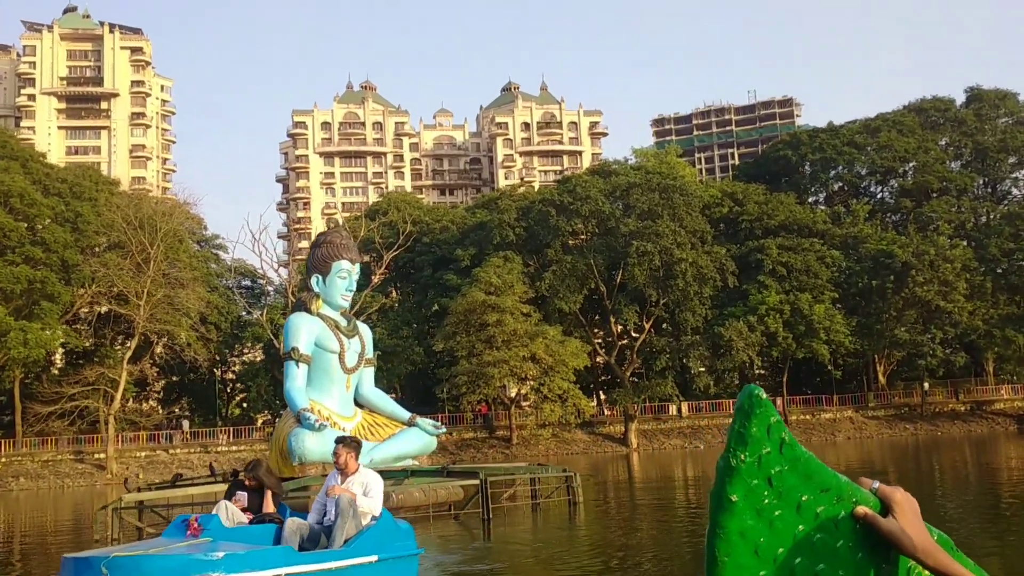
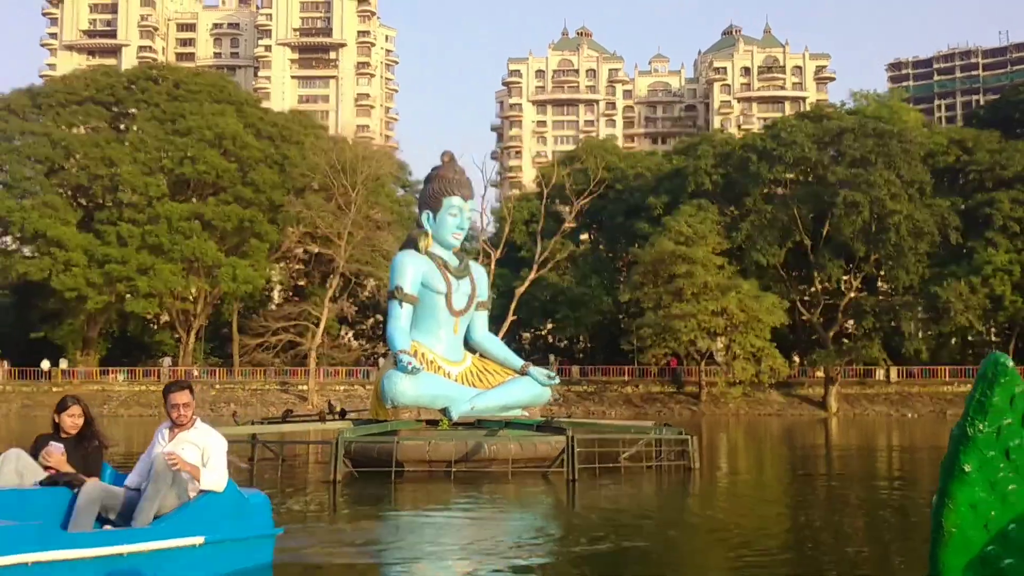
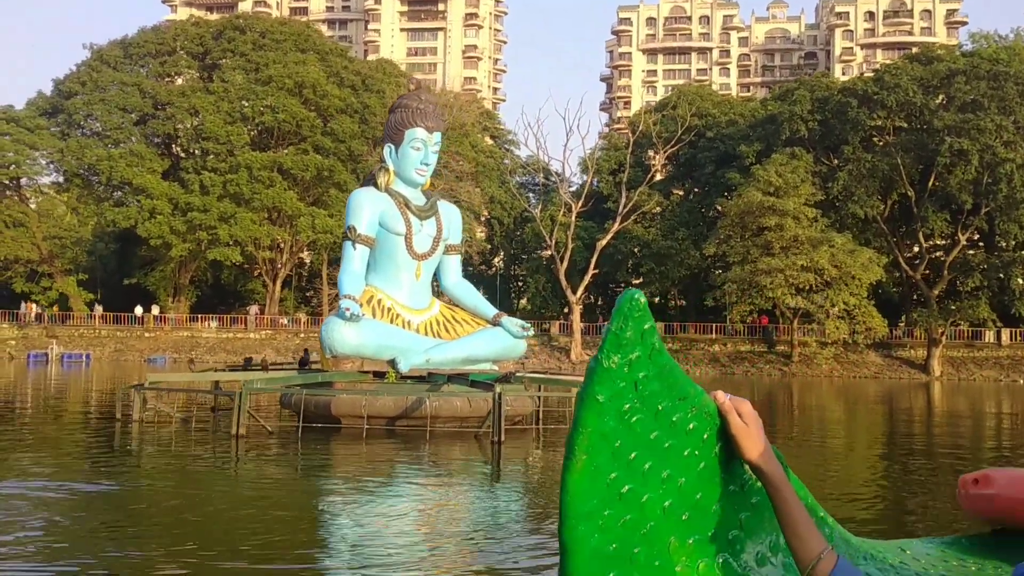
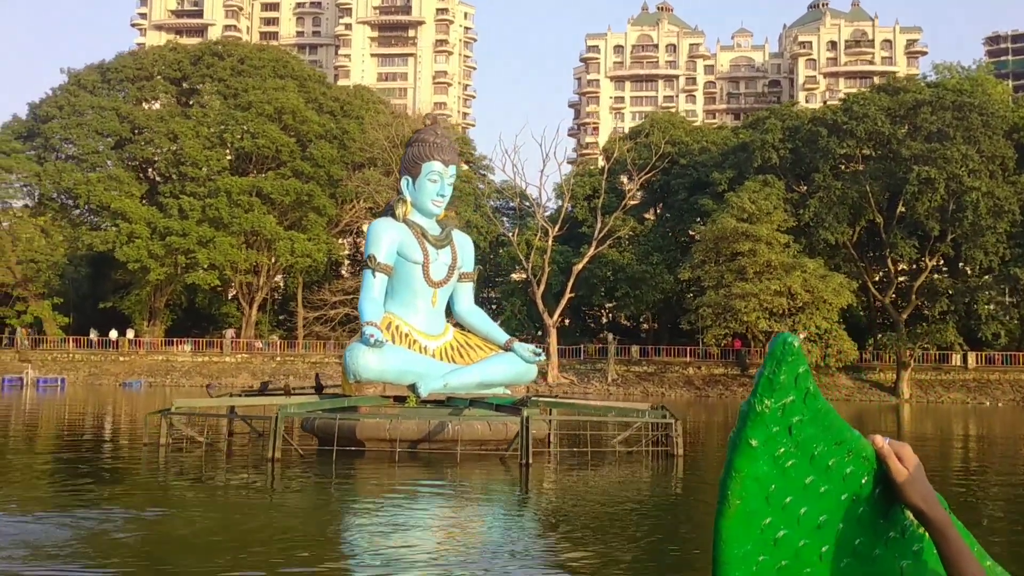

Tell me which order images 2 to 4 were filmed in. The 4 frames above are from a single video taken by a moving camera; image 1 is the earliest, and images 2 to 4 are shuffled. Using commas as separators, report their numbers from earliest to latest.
2, 4, 3
